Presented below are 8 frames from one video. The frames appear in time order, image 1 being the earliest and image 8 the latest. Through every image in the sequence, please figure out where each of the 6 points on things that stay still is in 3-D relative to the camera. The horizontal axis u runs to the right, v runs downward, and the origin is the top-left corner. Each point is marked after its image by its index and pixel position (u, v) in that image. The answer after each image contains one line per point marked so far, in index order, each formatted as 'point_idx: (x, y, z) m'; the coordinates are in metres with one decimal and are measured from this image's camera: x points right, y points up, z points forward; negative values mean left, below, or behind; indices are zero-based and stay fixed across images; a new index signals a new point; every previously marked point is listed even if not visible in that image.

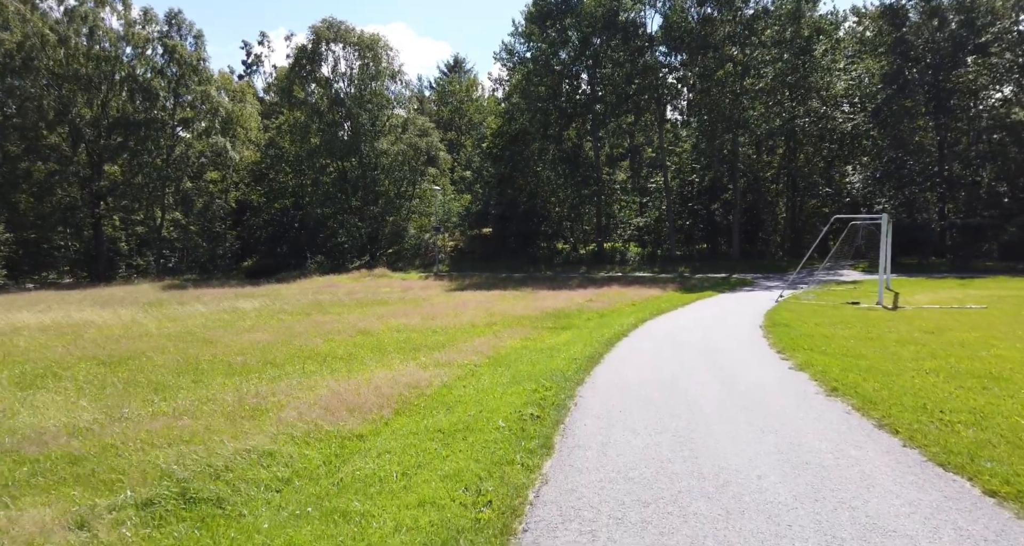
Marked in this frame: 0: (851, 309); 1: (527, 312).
0: (+8.6, -0.9, +19.3) m
1: (+0.4, -1.0, +19.6) m
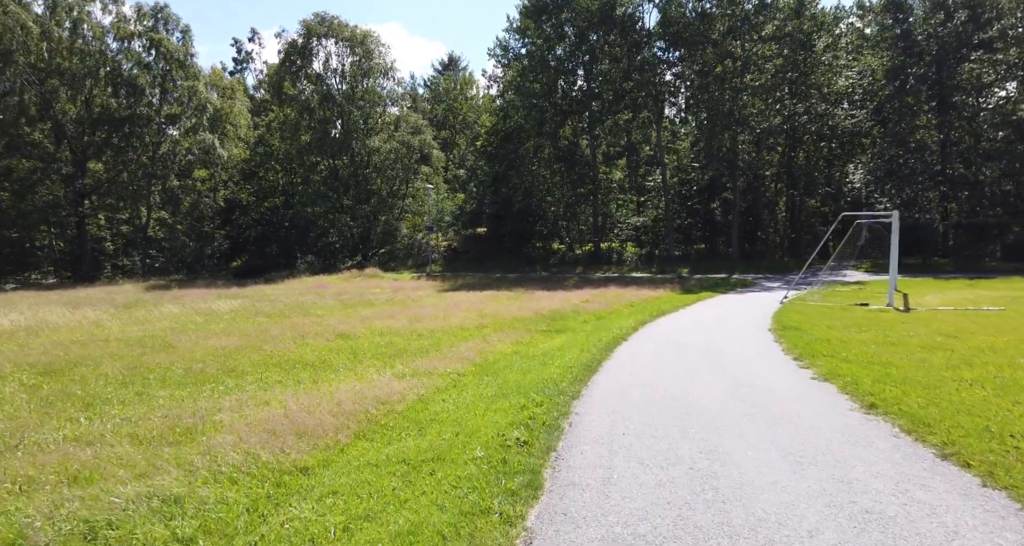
0: (+8.5, -0.9, +18.3) m
1: (+0.2, -1.0, +18.6) m
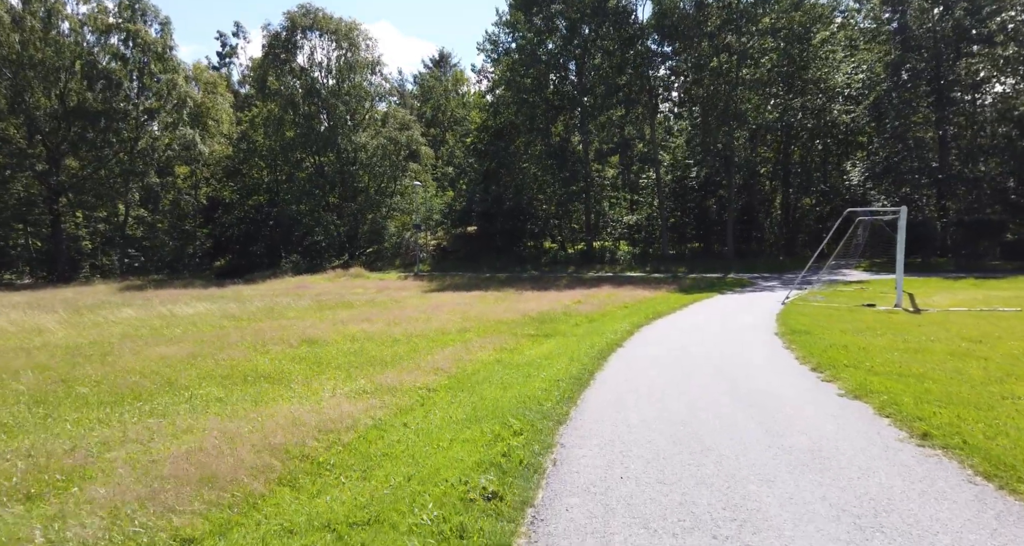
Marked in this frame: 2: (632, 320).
0: (+8.2, -0.9, +17.2) m
1: (-0.1, -1.0, +17.4) m
2: (+2.8, -1.1, +17.4) m
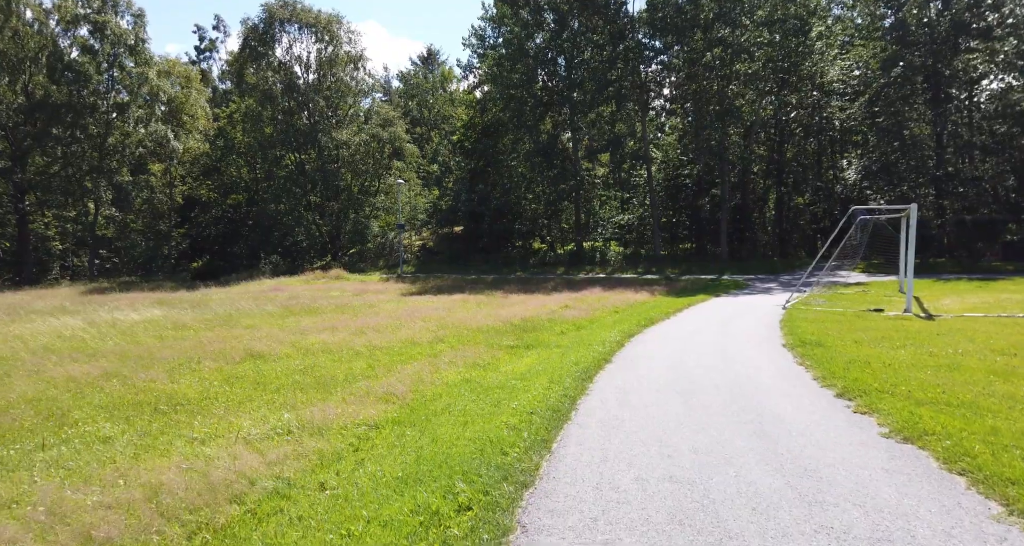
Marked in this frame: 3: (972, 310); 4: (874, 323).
0: (+7.7, -1.0, +15.9) m
1: (-0.5, -1.1, +16.0) m
2: (+2.4, -1.1, +15.9) m
3: (+11.5, -0.9, +19.1) m
4: (+7.2, -1.0, +15.2) m
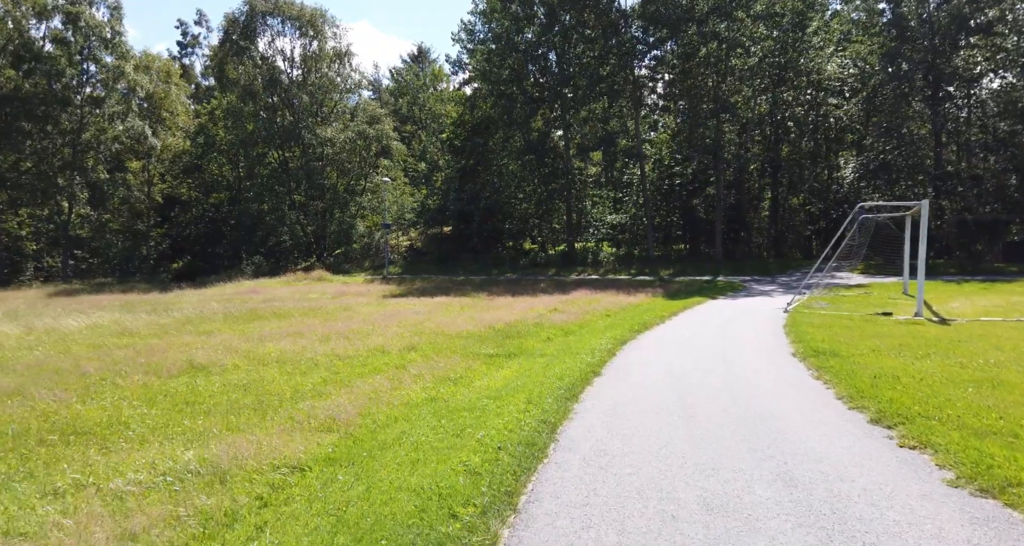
0: (+7.4, -1.0, +14.7) m
1: (-0.9, -1.1, +14.7) m
2: (+2.0, -1.2, +14.7) m
3: (+11.1, -0.9, +17.9) m
4: (+6.9, -1.0, +14.0) m
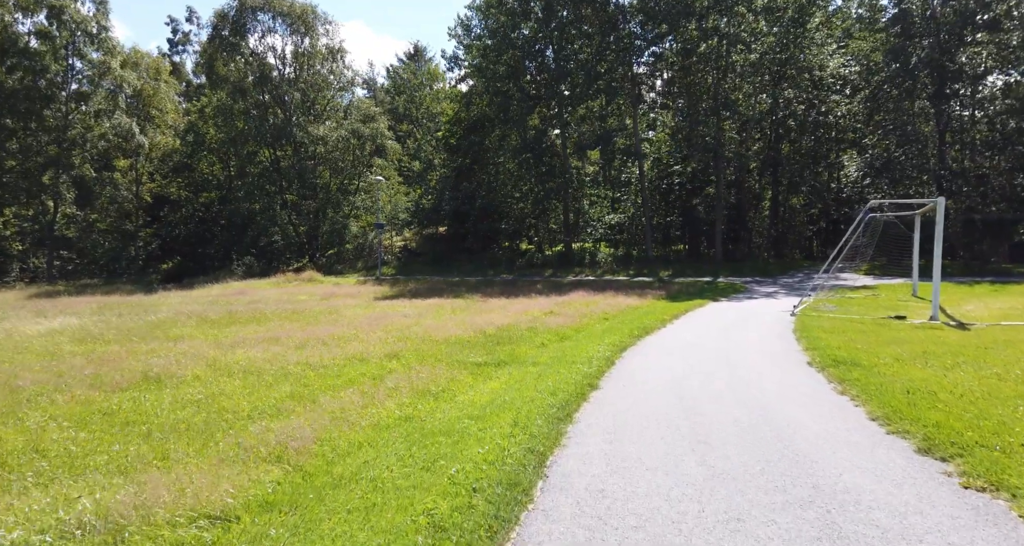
0: (+7.3, -1.0, +13.8) m
1: (-1.0, -1.1, +13.8) m
2: (+1.9, -1.2, +13.8) m
3: (+11.0, -1.0, +17.1) m
4: (+6.7, -1.0, +13.2) m
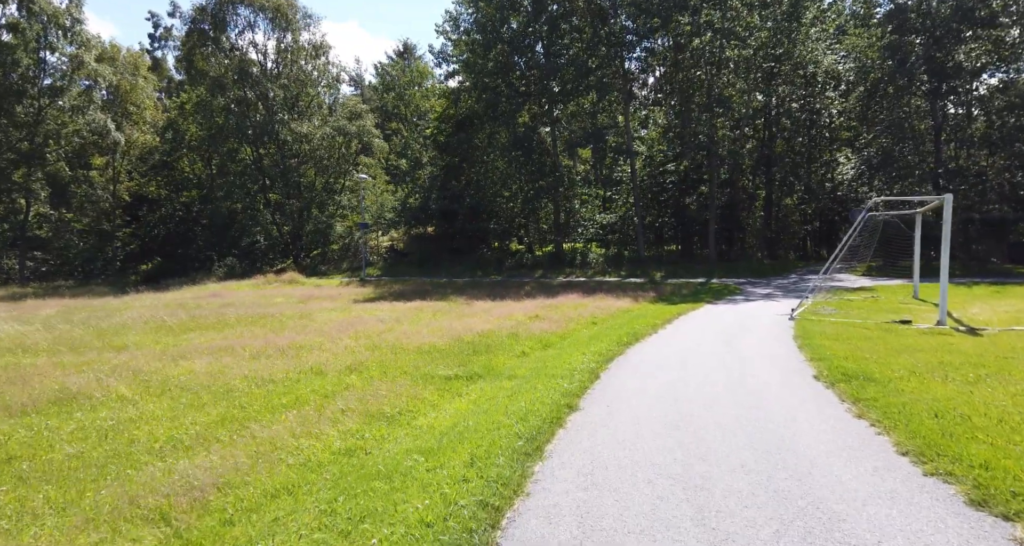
0: (+6.9, -1.1, +12.9) m
1: (-1.4, -1.1, +12.8) m
2: (+1.5, -1.2, +12.8) m
3: (+10.6, -1.0, +16.1) m
4: (+6.4, -1.1, +12.2) m
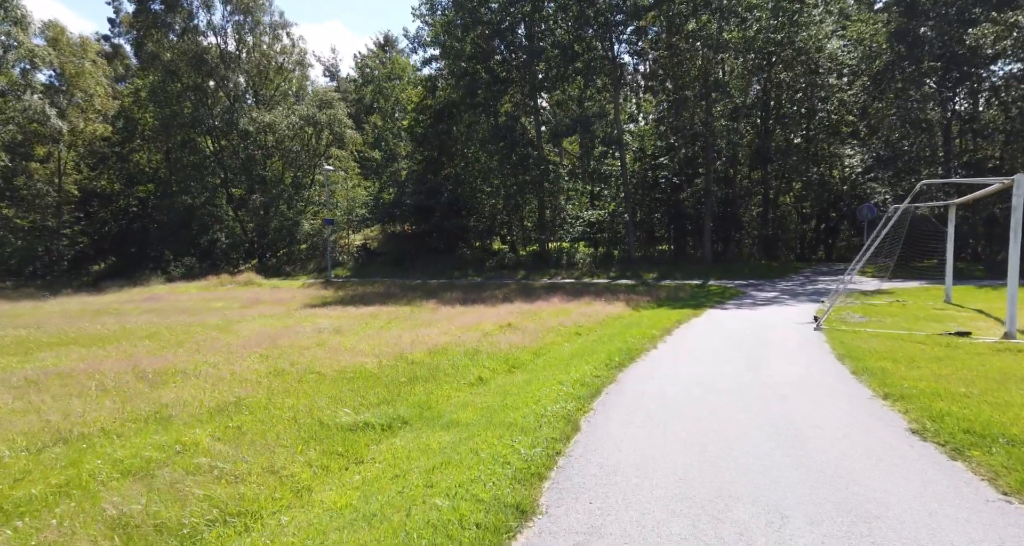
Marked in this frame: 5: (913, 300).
0: (+6.4, -1.1, +9.9) m
1: (-1.9, -1.1, +9.7) m
2: (+1.0, -1.2, +9.8) m
3: (+10.0, -1.0, +13.2) m
4: (+5.8, -1.1, +9.2) m
5: (+10.3, -0.7, +19.6) m
